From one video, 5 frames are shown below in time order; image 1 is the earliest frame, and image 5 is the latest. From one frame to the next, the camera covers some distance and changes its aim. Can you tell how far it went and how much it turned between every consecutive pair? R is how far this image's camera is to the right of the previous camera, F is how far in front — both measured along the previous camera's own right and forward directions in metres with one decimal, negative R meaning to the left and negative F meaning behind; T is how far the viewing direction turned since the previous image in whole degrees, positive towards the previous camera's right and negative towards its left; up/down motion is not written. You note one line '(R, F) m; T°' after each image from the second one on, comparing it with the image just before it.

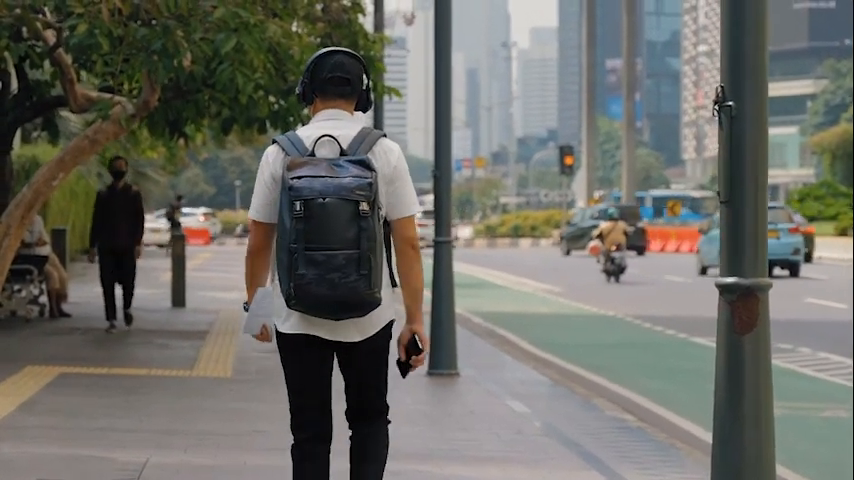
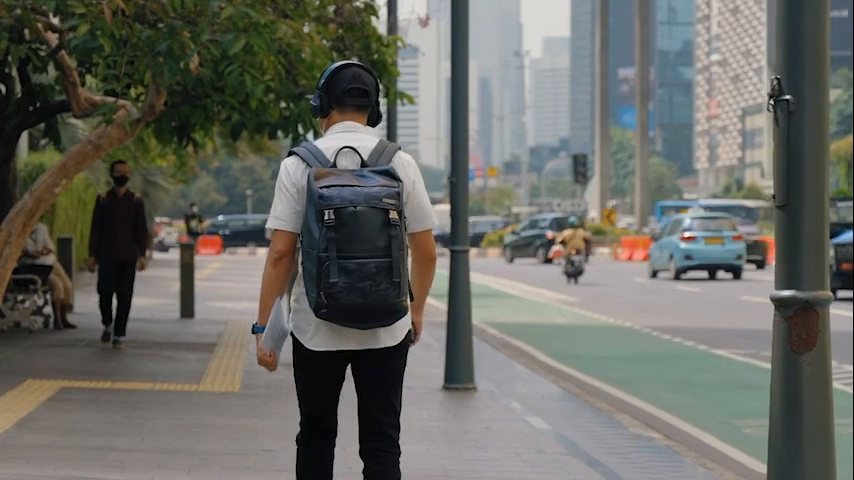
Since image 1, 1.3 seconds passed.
(0.0, +0.5) m; 0°
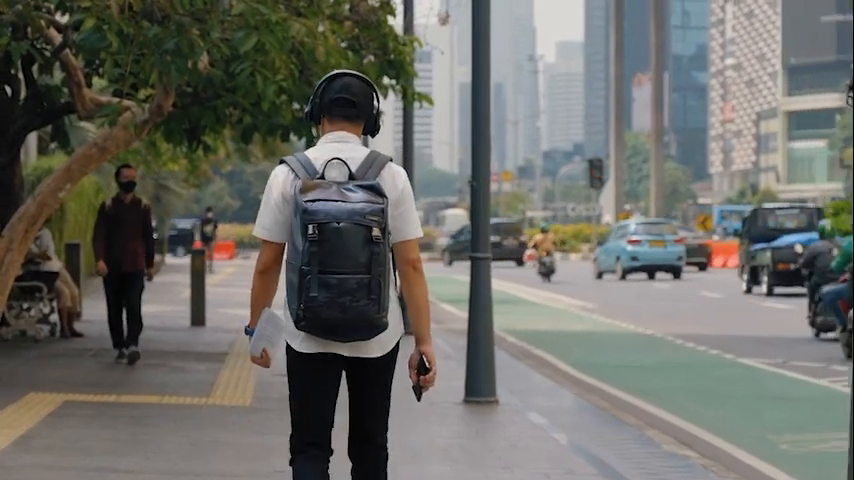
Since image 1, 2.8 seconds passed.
(0.0, +0.5) m; -1°
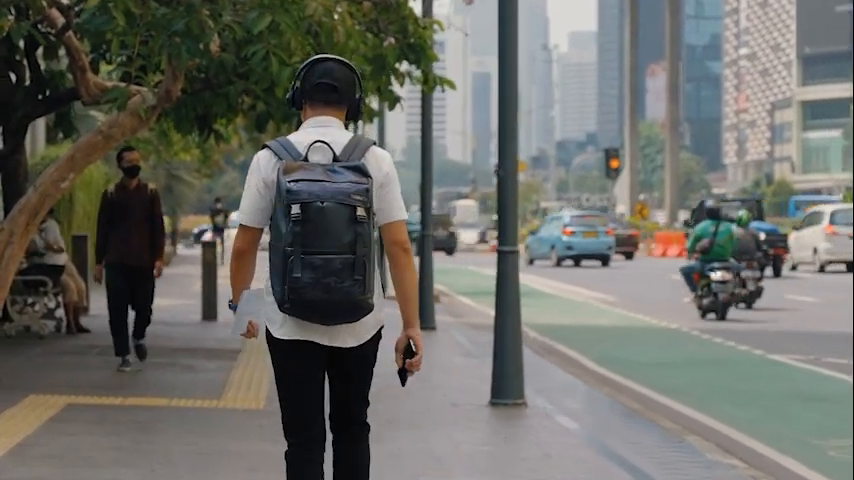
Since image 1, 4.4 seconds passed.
(-0.1, +0.6) m; 0°
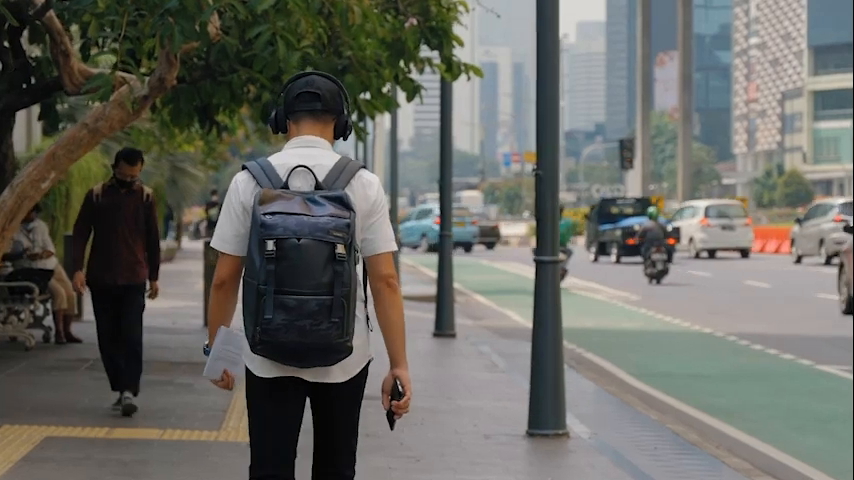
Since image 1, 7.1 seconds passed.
(-0.1, +1.3) m; 0°
